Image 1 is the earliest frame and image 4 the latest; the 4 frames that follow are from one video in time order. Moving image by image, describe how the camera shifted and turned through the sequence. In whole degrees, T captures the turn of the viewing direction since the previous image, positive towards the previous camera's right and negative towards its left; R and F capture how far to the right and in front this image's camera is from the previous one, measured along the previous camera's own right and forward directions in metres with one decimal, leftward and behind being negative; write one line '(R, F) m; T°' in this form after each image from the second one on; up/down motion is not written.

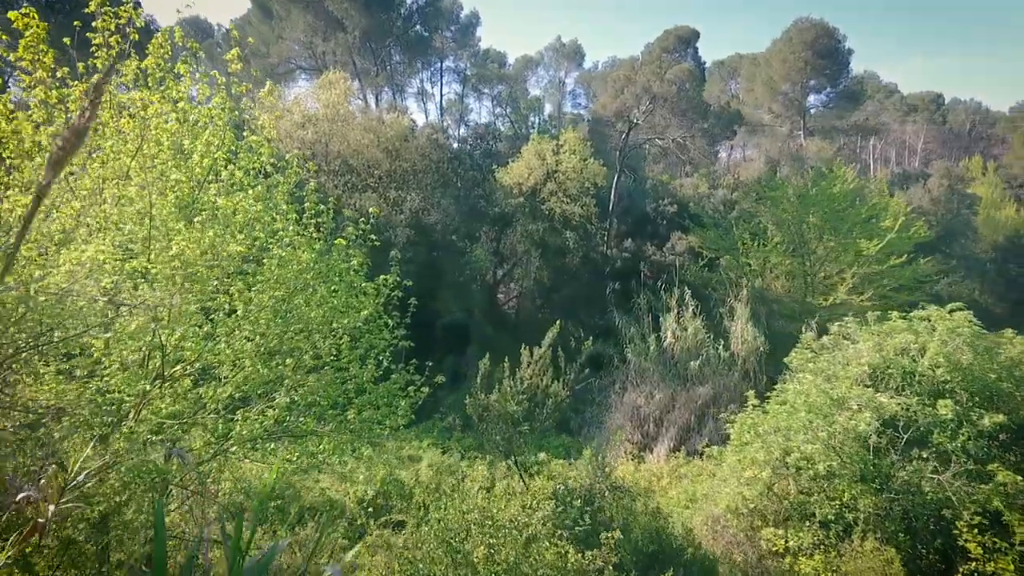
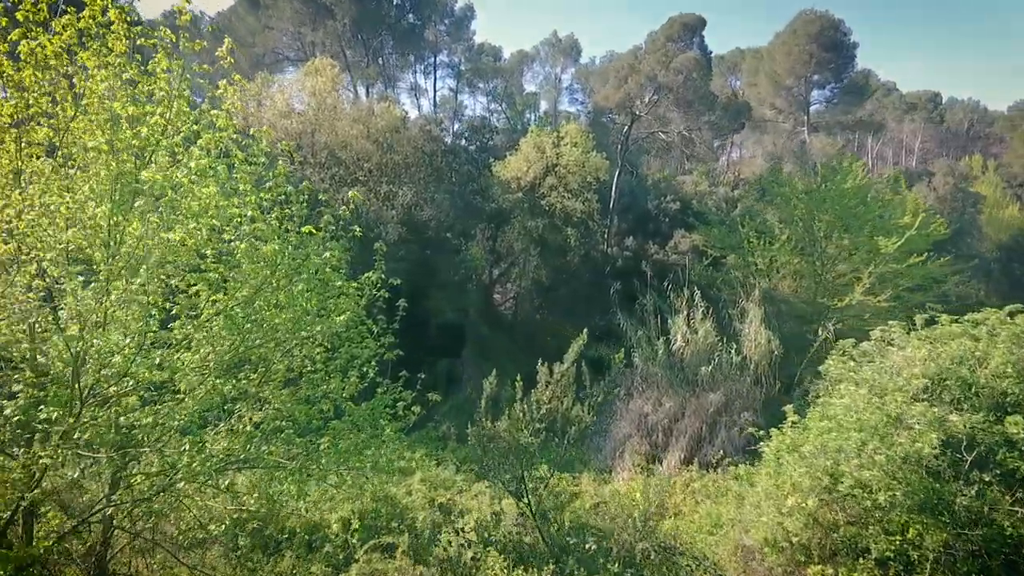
(-0.1, +0.7) m; +1°
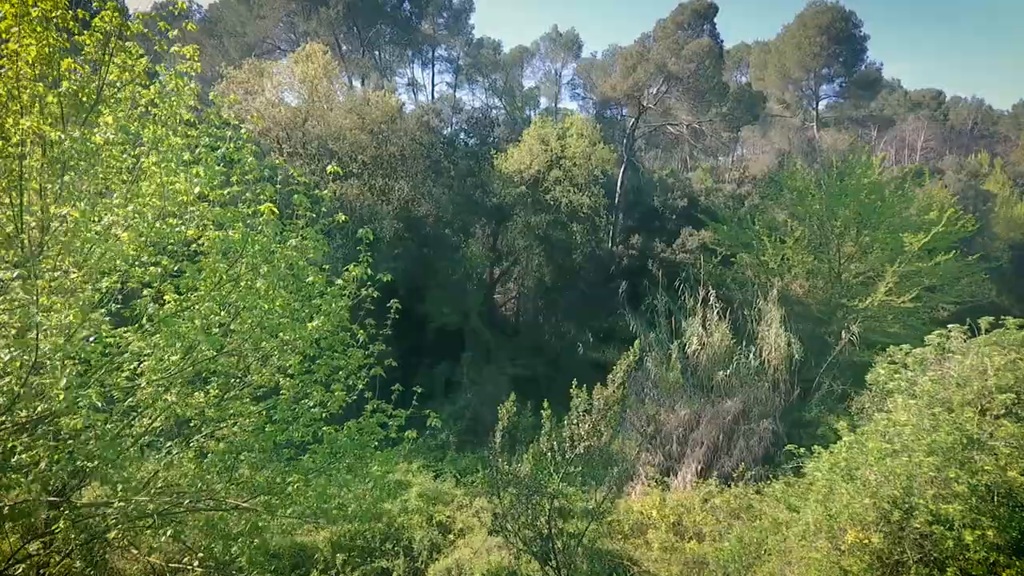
(-0.1, +0.7) m; 0°
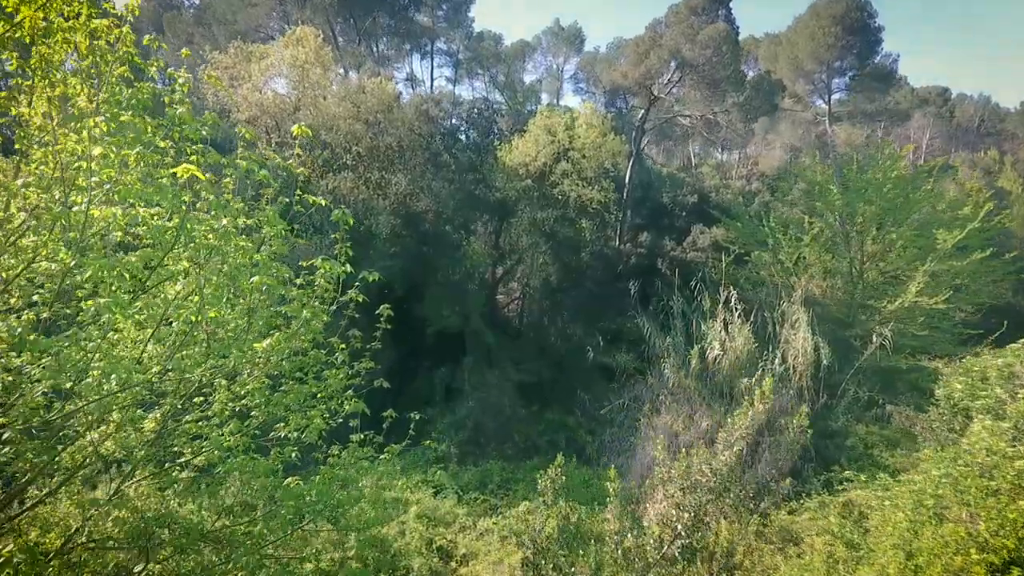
(-0.1, +0.8) m; 0°
